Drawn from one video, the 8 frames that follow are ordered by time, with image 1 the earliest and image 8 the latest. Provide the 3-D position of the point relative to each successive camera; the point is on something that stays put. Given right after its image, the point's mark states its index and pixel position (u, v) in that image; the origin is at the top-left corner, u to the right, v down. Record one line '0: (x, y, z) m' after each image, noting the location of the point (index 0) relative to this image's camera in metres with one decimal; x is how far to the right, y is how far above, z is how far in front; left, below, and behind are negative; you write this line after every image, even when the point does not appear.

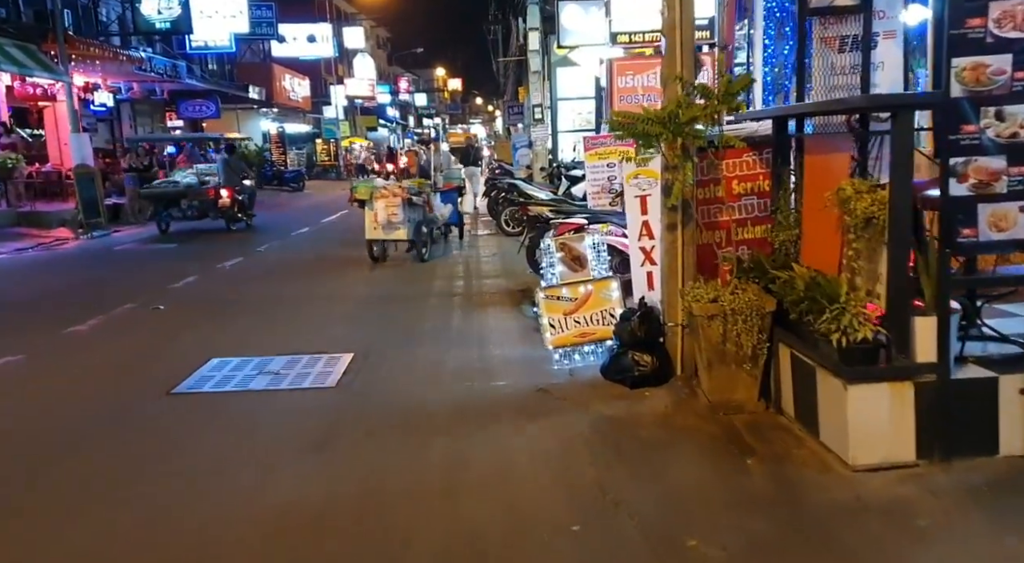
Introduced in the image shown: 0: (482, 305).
0: (-0.3, -0.2, +9.7) m
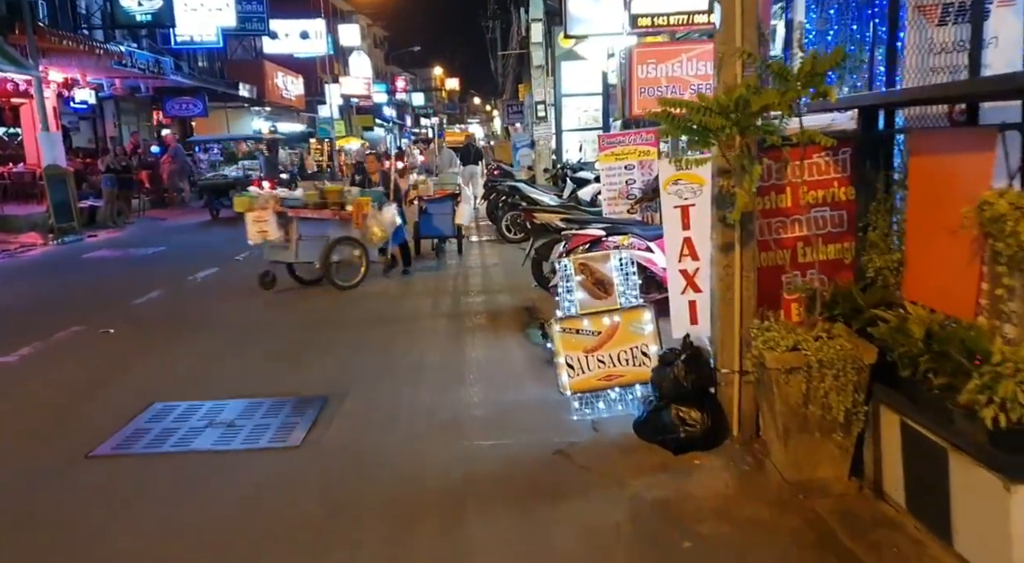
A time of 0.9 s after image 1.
0: (-0.3, -0.4, +8.4) m
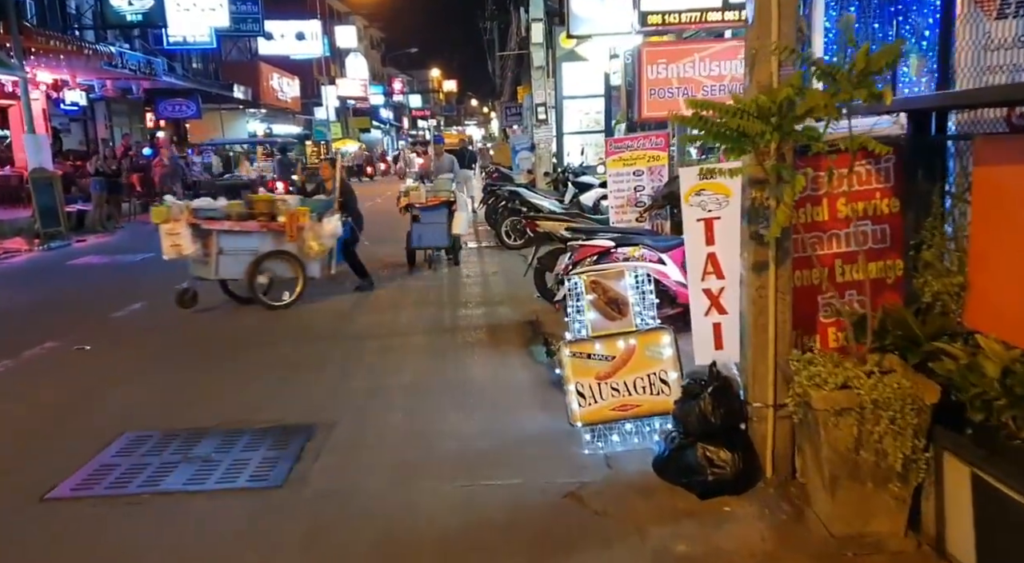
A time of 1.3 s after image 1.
0: (-0.3, -0.6, +7.9) m
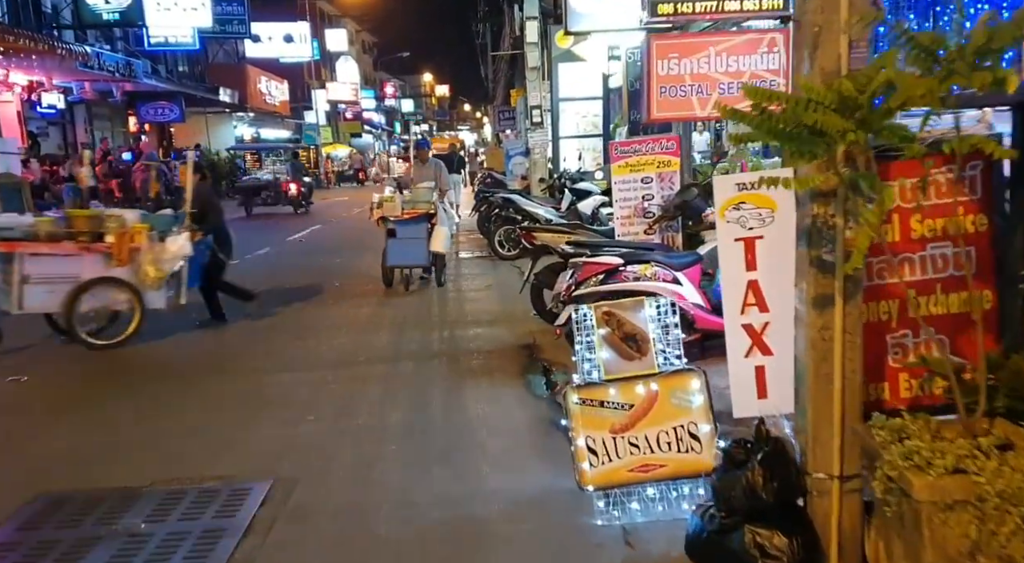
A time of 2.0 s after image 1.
0: (-0.3, -0.7, +7.0) m
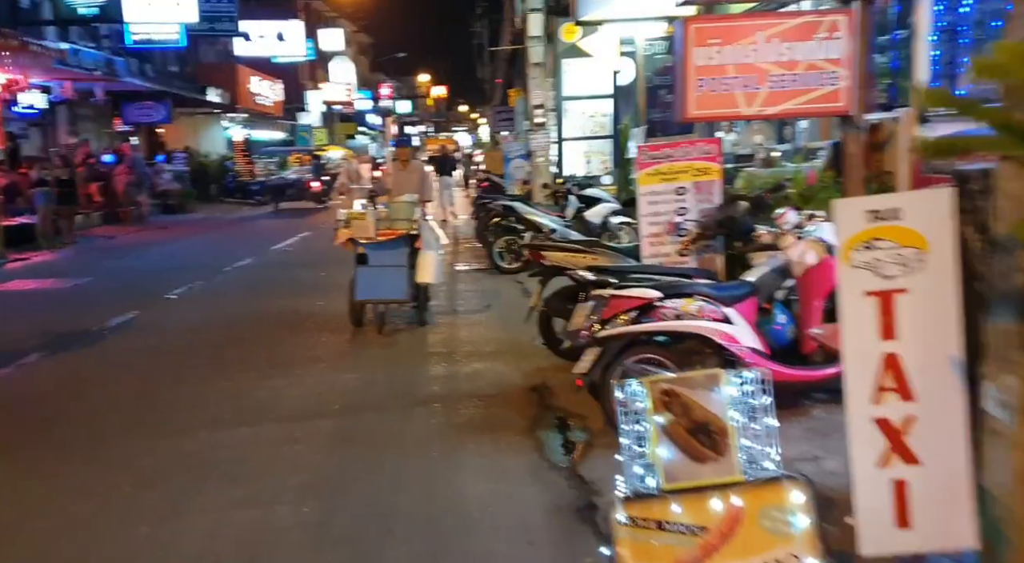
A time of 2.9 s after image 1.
0: (-0.2, -0.9, +5.8) m
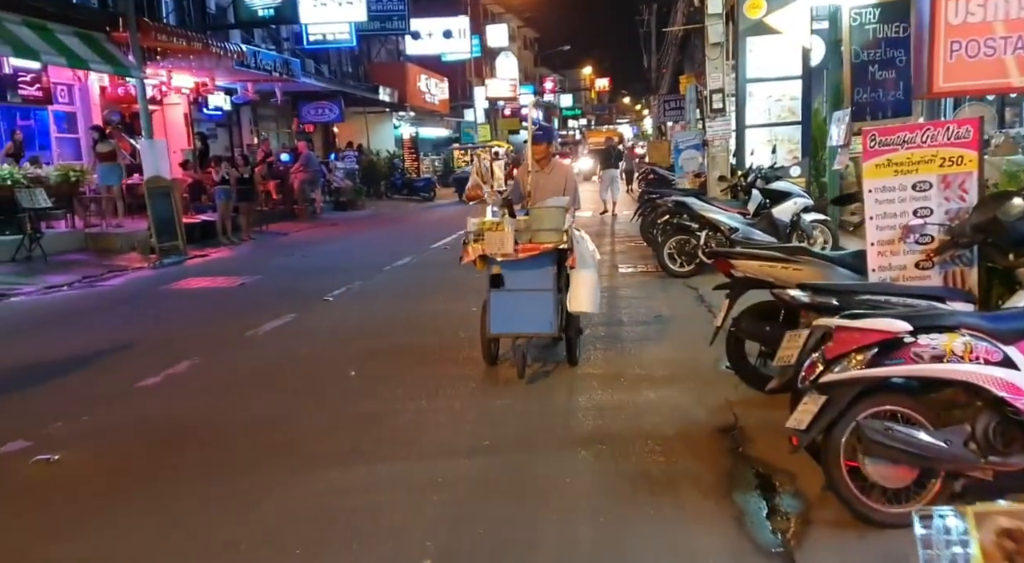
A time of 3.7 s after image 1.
0: (+0.8, -1.1, +4.7) m
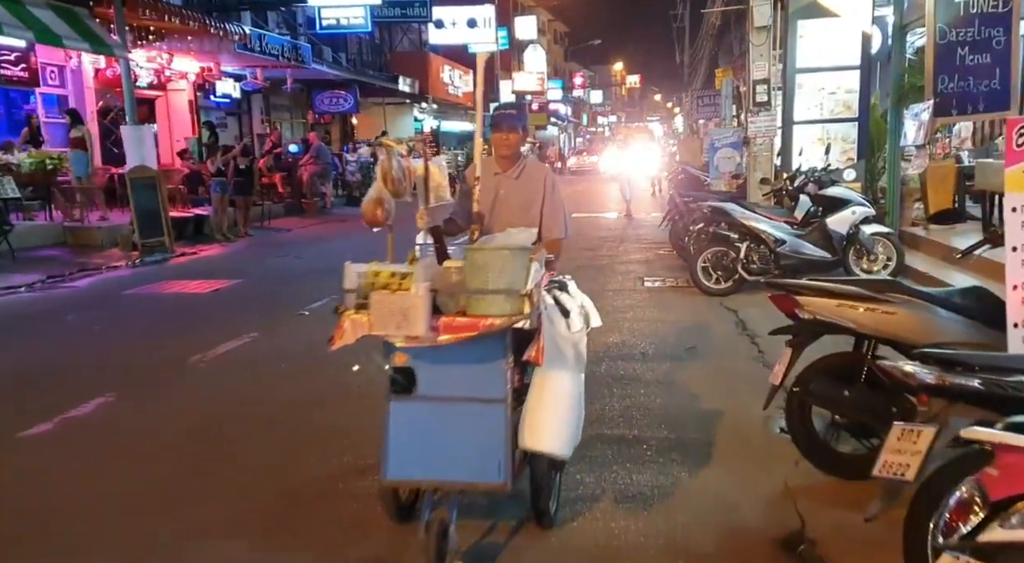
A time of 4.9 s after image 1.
0: (+0.6, -1.3, +3.1) m
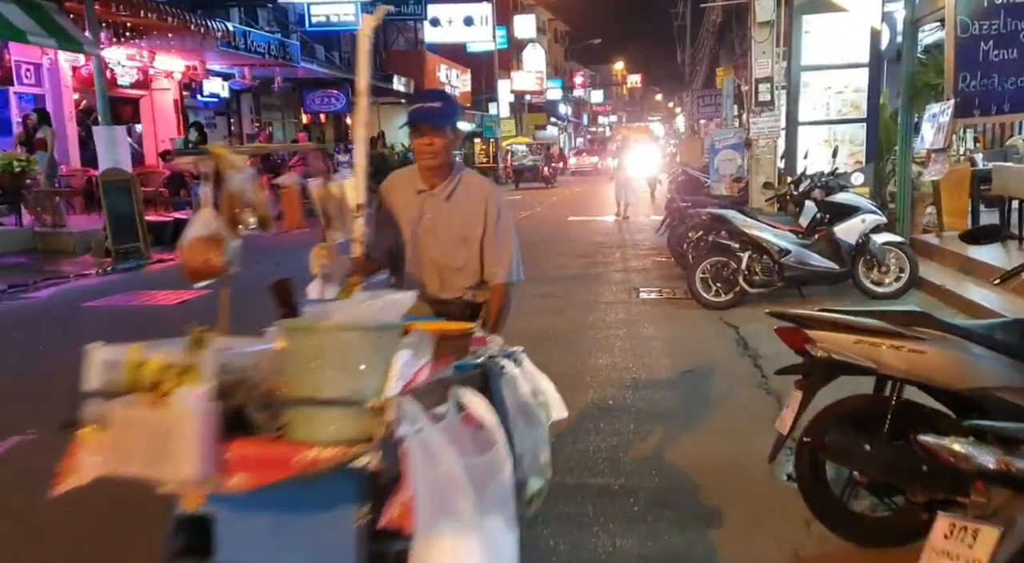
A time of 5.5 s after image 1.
0: (+0.4, -1.4, +2.4) m
